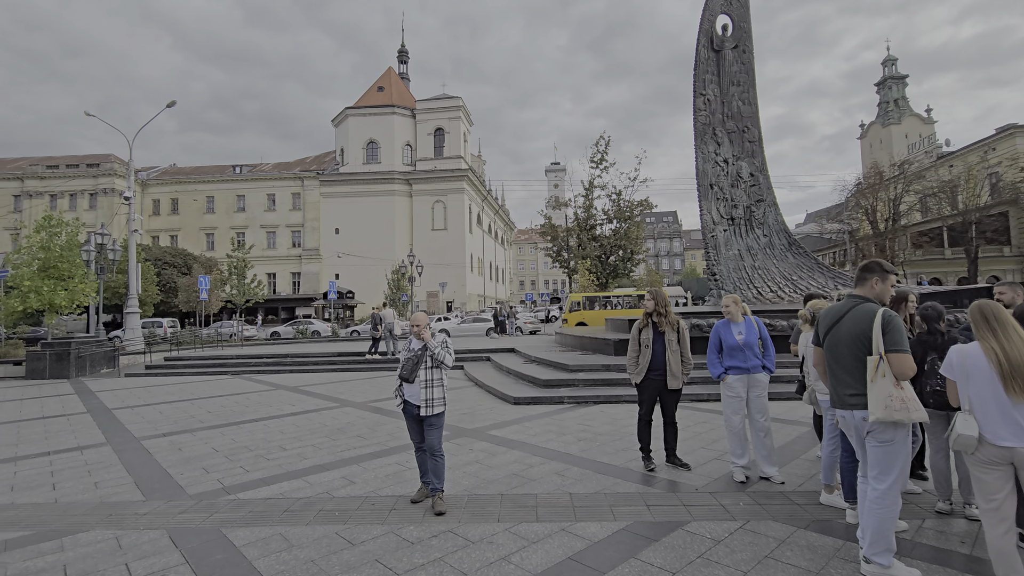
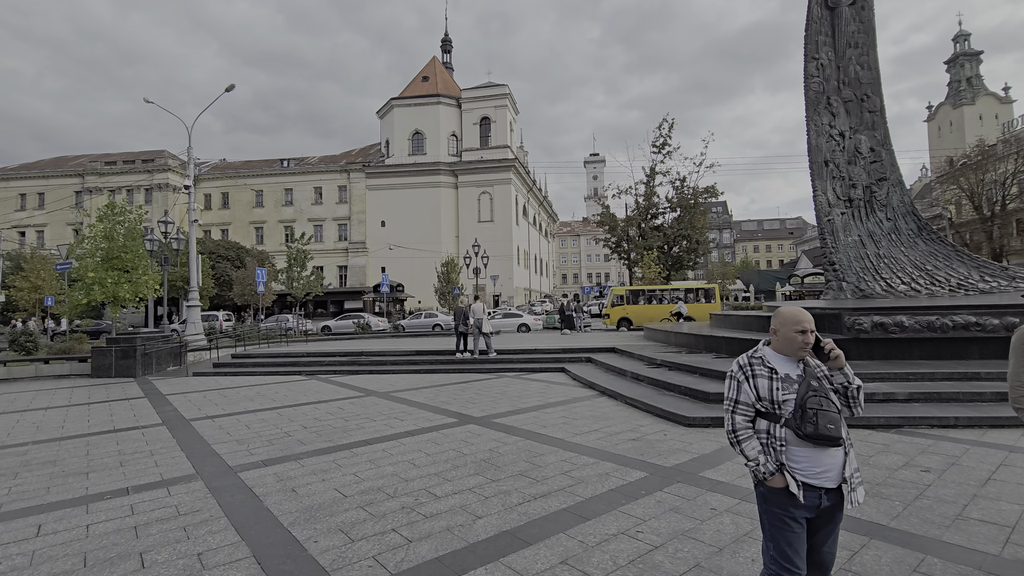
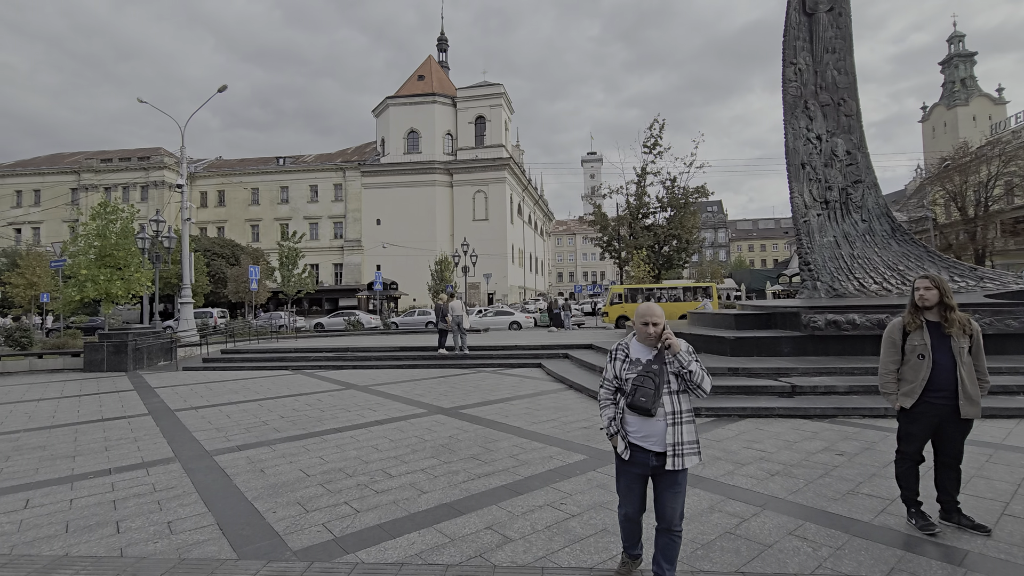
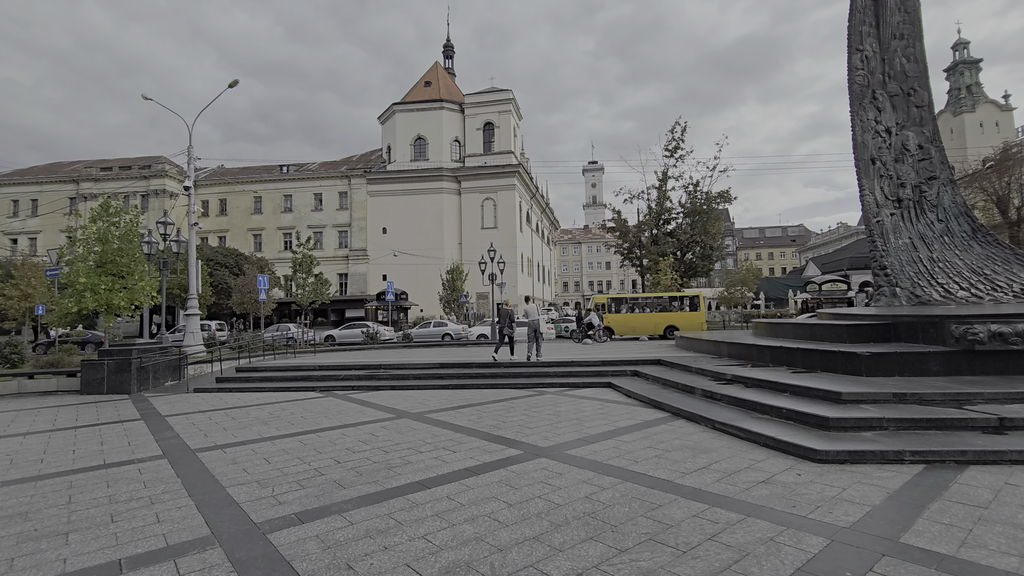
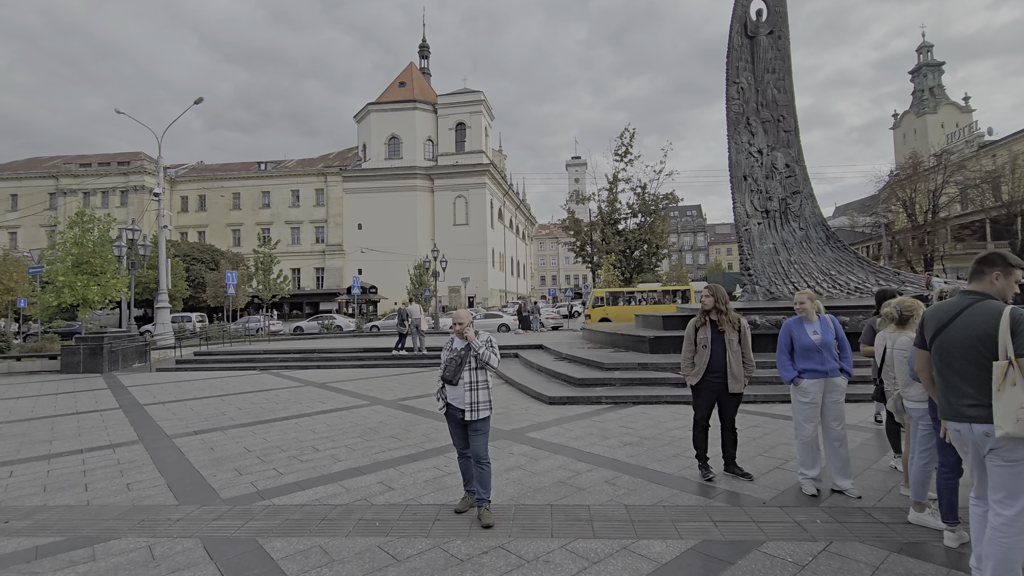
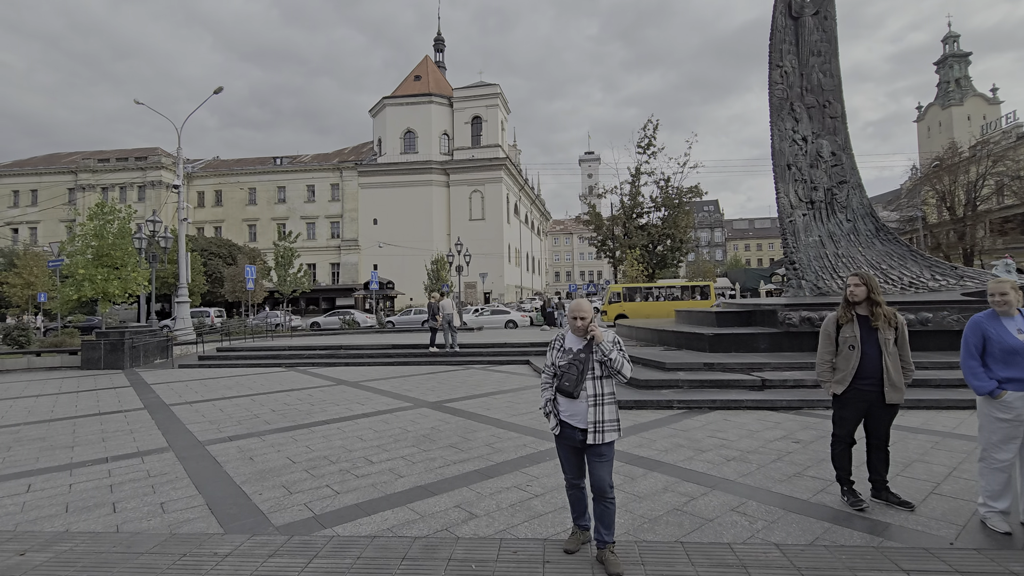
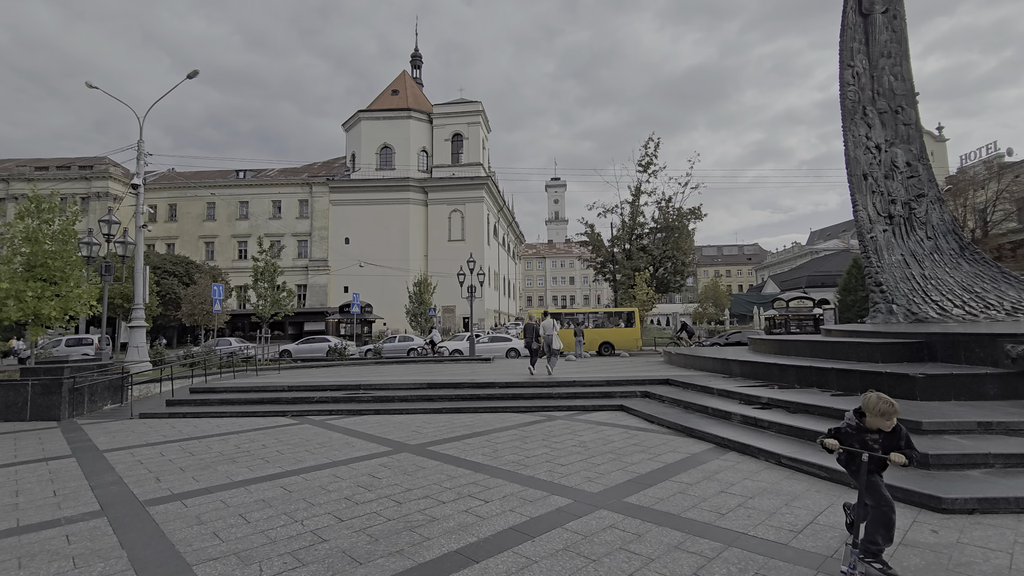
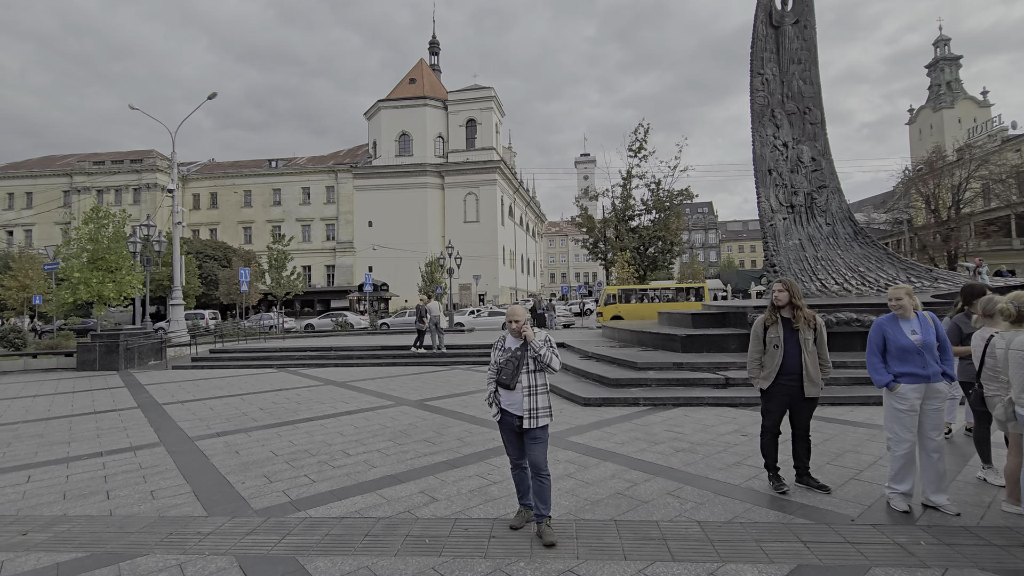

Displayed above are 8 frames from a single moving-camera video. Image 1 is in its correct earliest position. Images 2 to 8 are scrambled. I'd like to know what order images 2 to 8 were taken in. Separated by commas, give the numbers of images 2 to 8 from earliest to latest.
5, 8, 6, 3, 2, 4, 7
